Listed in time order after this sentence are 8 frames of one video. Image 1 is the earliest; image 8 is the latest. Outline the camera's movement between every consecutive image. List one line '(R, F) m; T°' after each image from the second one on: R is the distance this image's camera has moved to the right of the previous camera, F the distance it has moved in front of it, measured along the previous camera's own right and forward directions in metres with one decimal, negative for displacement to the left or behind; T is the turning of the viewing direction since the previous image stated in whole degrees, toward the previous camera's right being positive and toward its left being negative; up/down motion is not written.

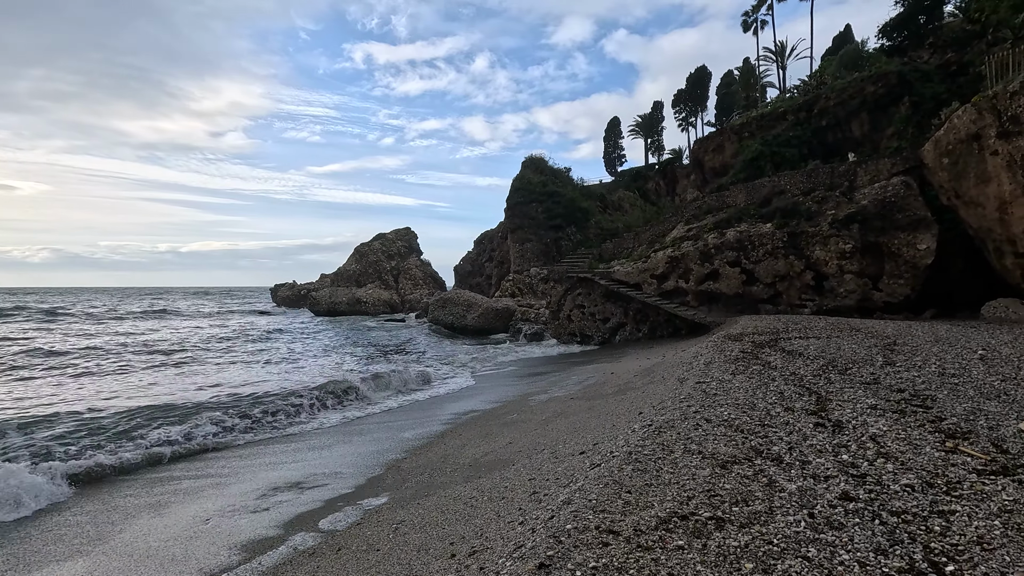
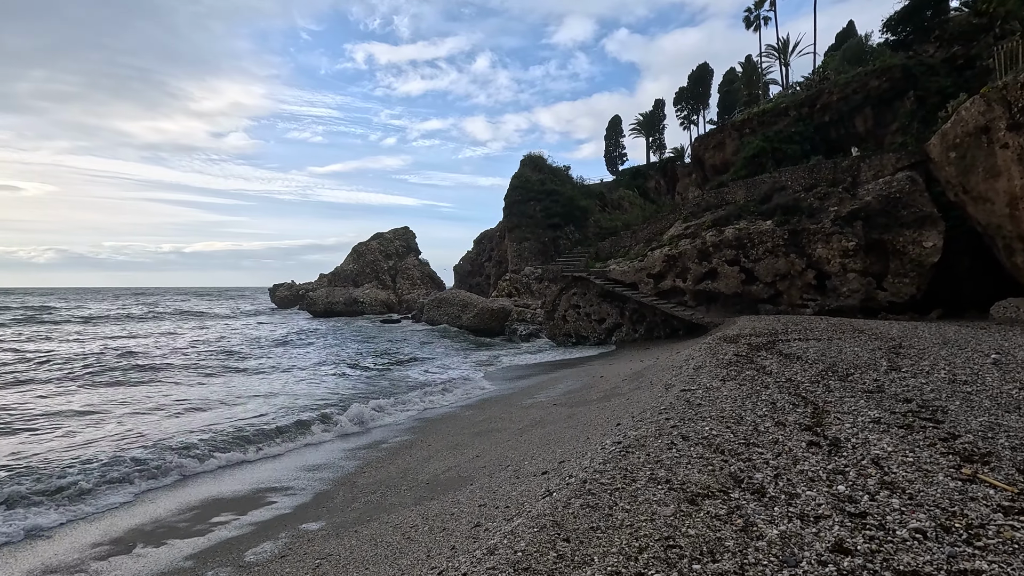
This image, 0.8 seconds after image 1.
(+0.5, +0.7) m; 0°
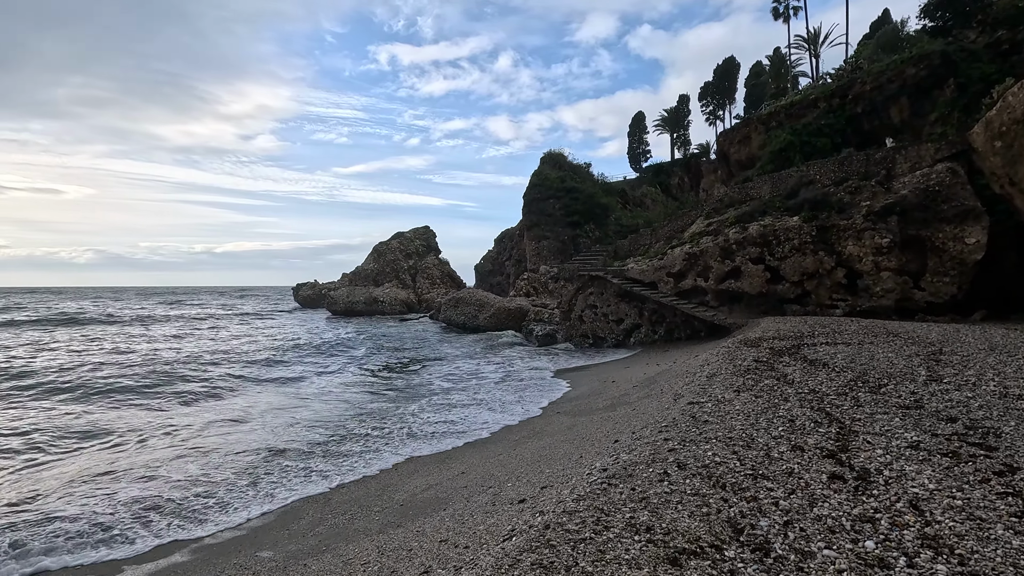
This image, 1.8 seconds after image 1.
(+0.4, +0.6) m; -3°
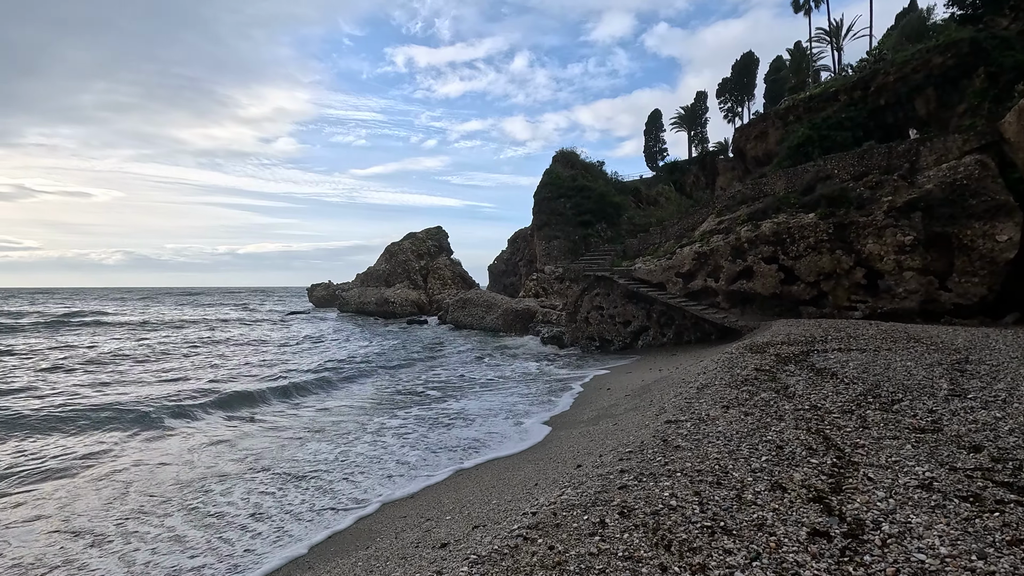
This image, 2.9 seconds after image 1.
(+0.7, +0.7) m; -2°
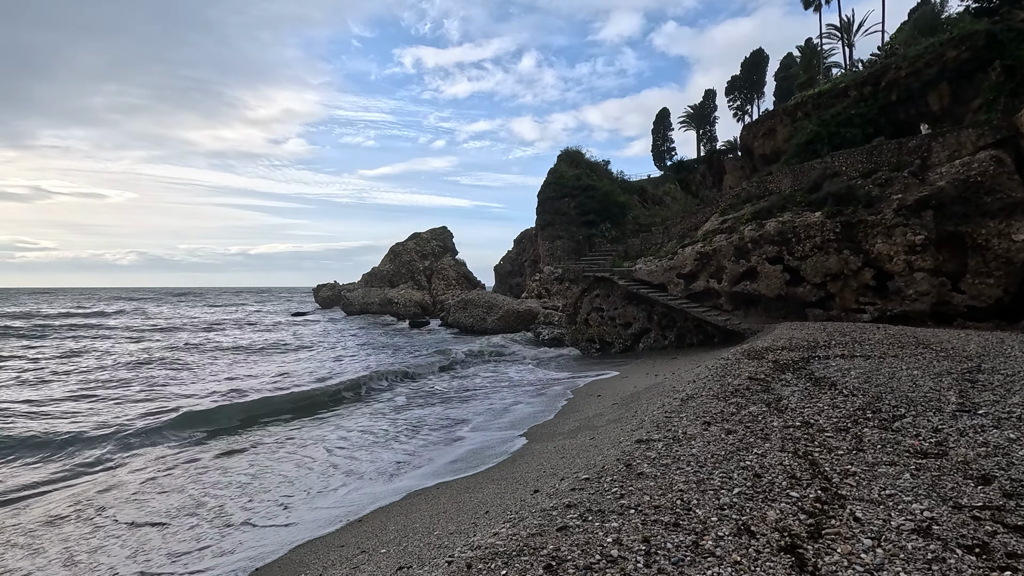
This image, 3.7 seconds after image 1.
(+0.5, +0.5) m; -1°
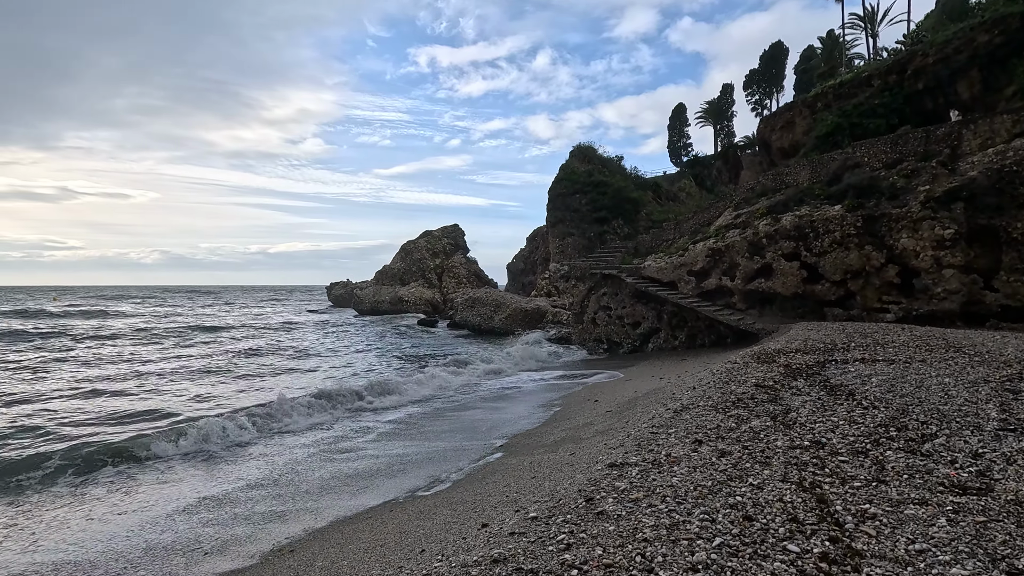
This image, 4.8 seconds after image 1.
(+0.6, +0.8) m; -2°
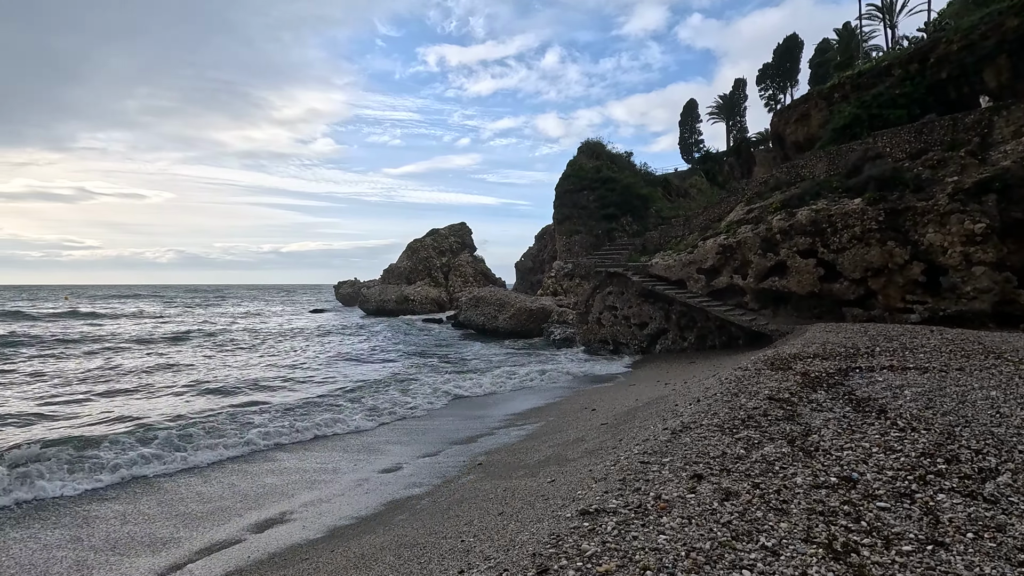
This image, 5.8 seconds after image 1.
(+0.4, +0.9) m; -1°
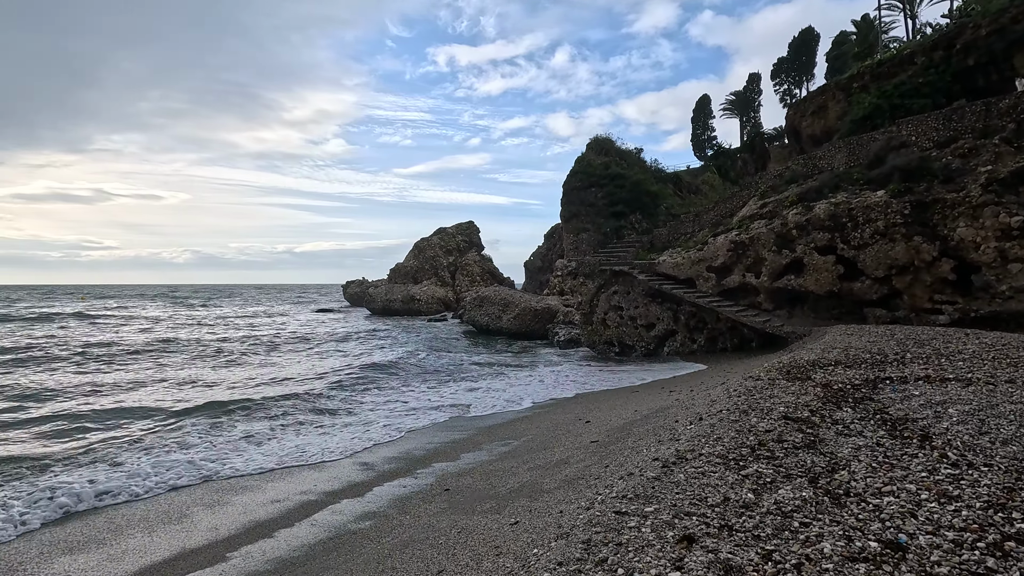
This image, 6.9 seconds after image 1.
(+0.5, +1.0) m; -1°
